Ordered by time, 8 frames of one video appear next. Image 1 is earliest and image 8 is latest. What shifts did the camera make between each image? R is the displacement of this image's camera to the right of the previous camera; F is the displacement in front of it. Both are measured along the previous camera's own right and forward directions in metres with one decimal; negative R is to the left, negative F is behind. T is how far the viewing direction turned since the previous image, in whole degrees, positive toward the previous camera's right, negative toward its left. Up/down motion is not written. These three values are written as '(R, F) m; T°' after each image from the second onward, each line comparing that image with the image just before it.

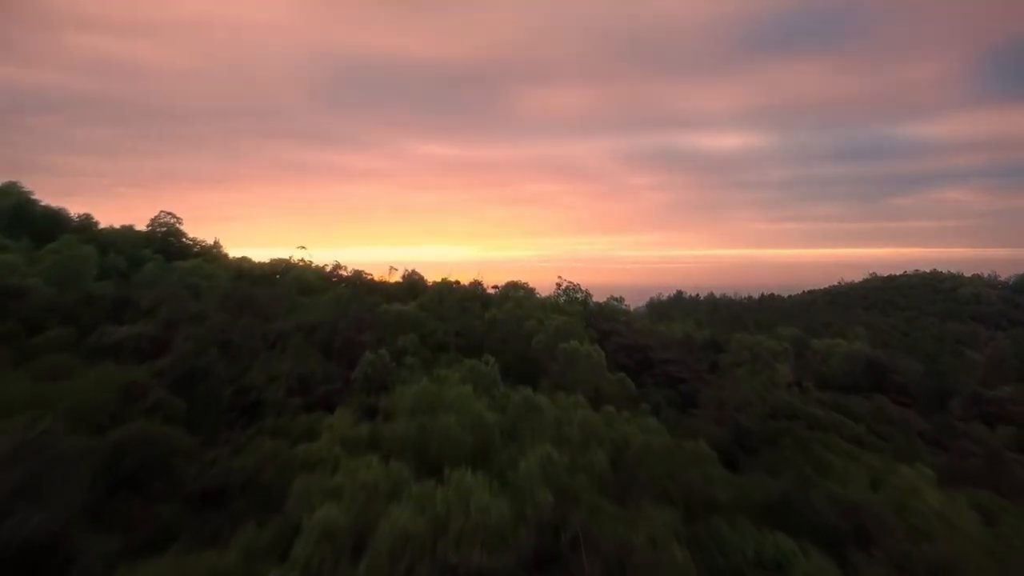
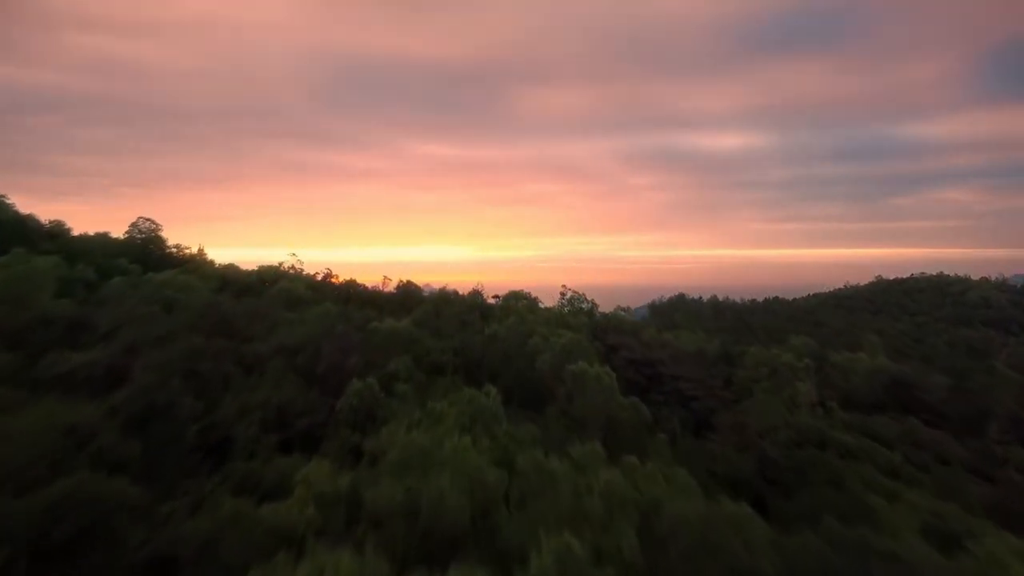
(0.0, +0.8) m; 0°
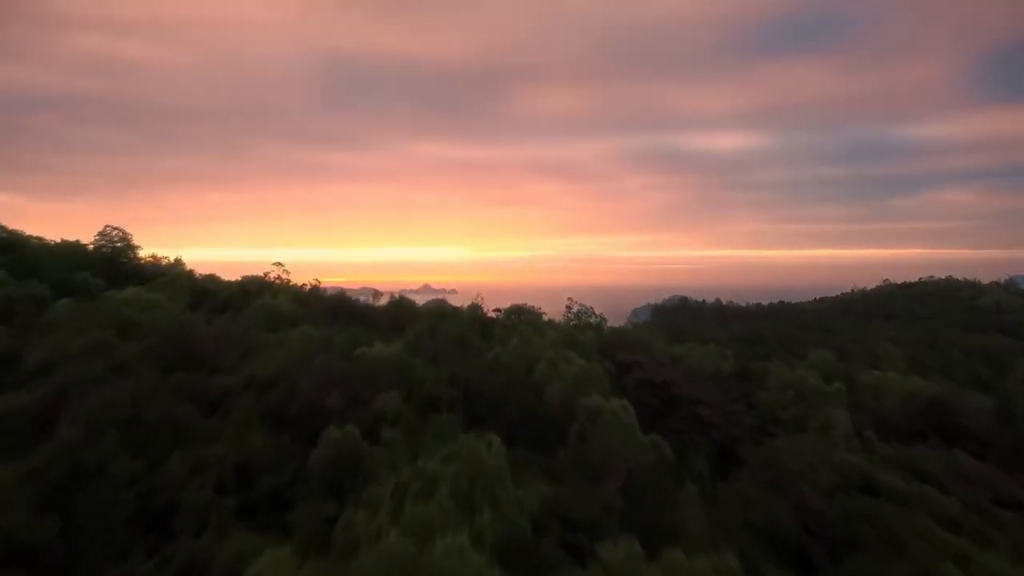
(0.0, +1.1) m; 0°
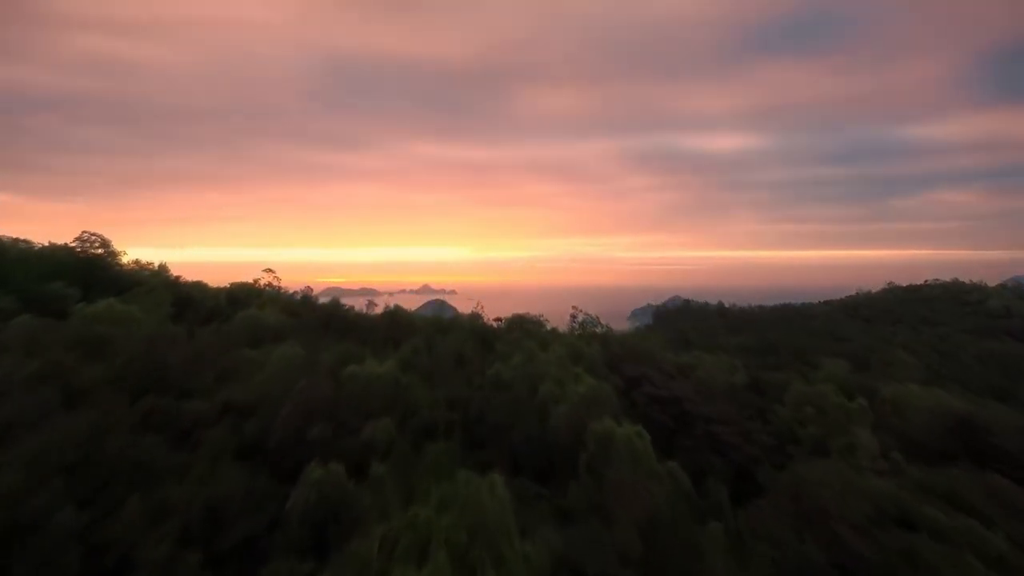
(0.0, +0.7) m; 0°
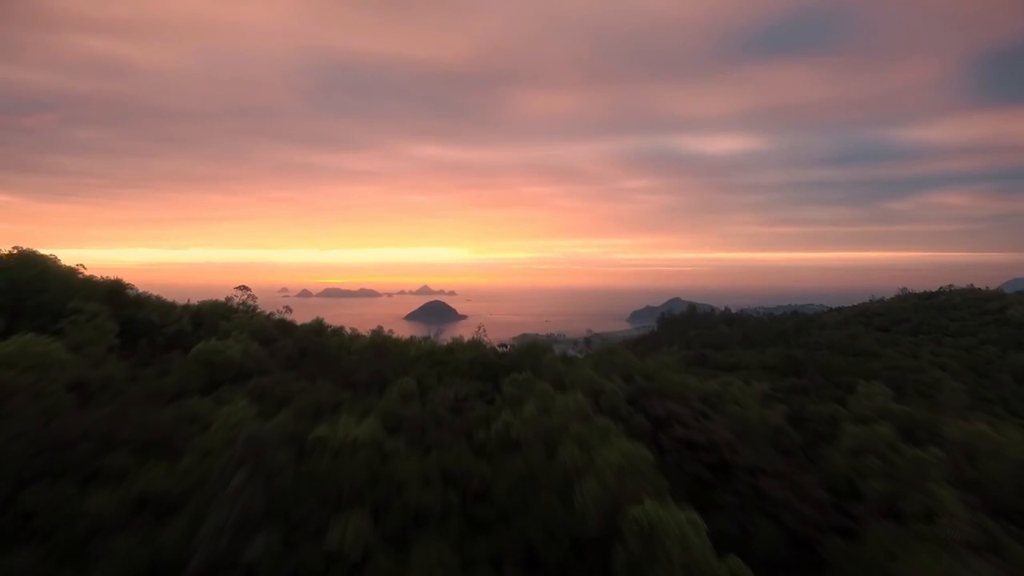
(-0.1, +1.6) m; 0°
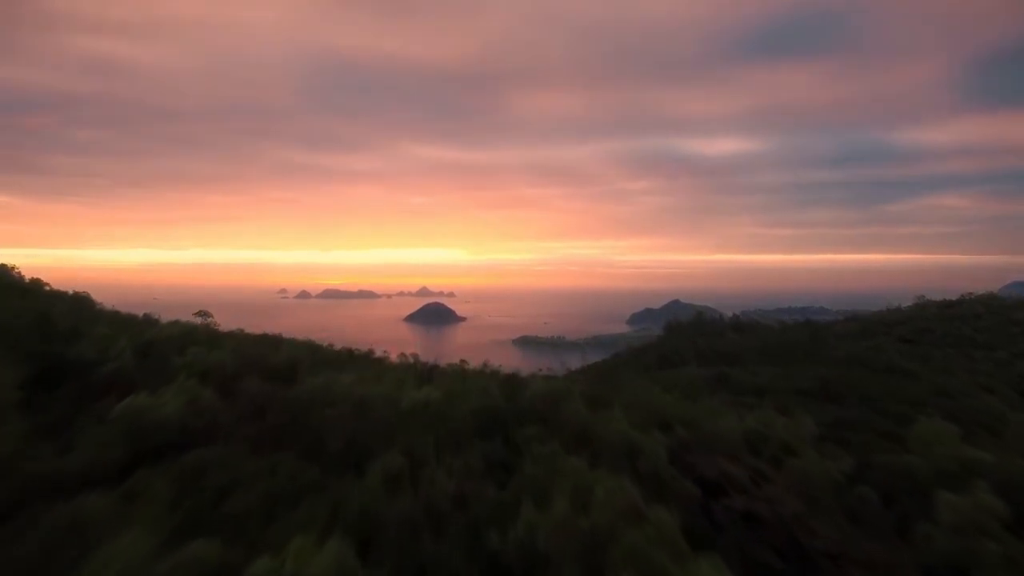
(-0.1, +1.9) m; 0°
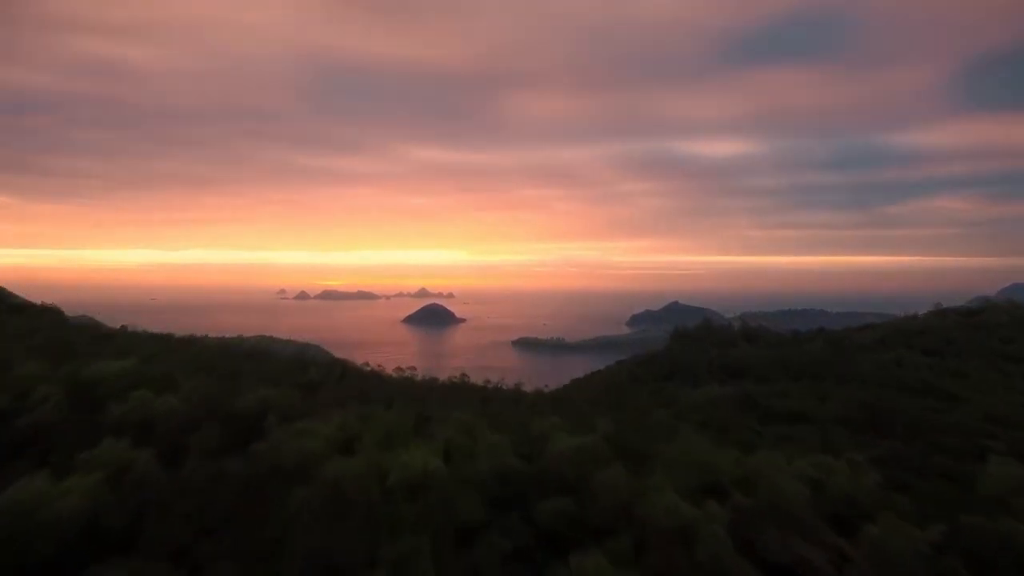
(-0.1, +1.7) m; 0°
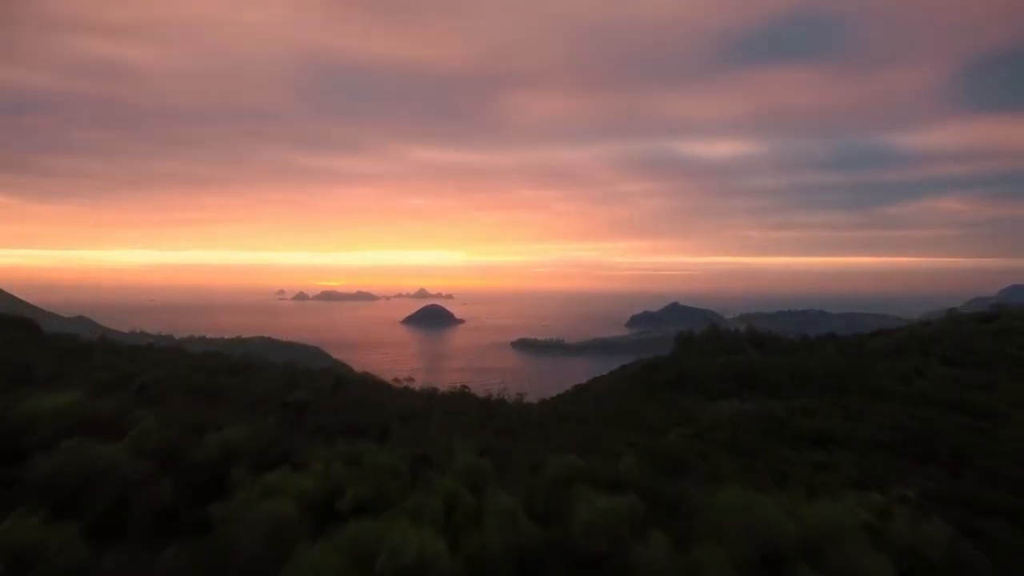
(-0.1, +1.3) m; 0°
